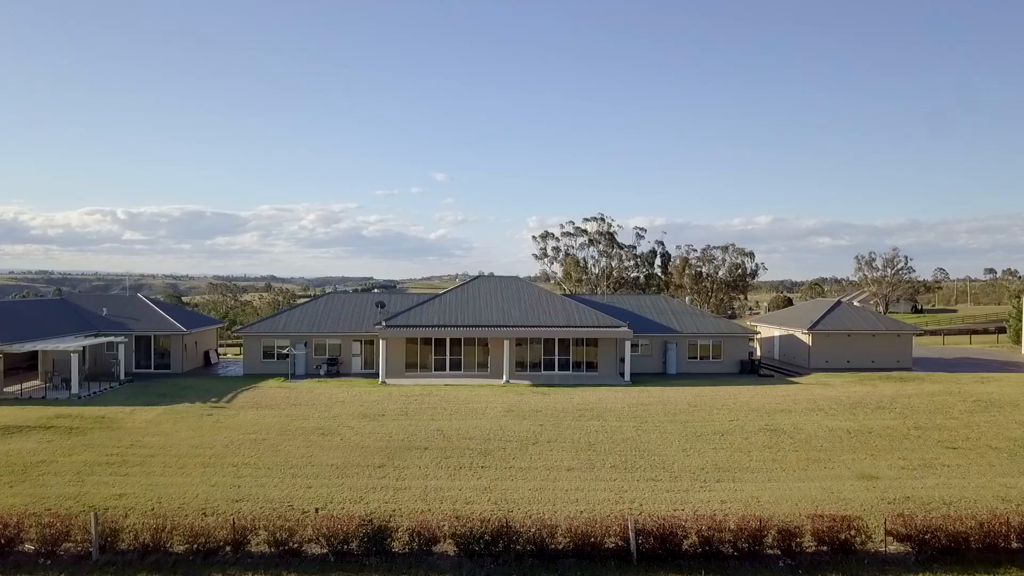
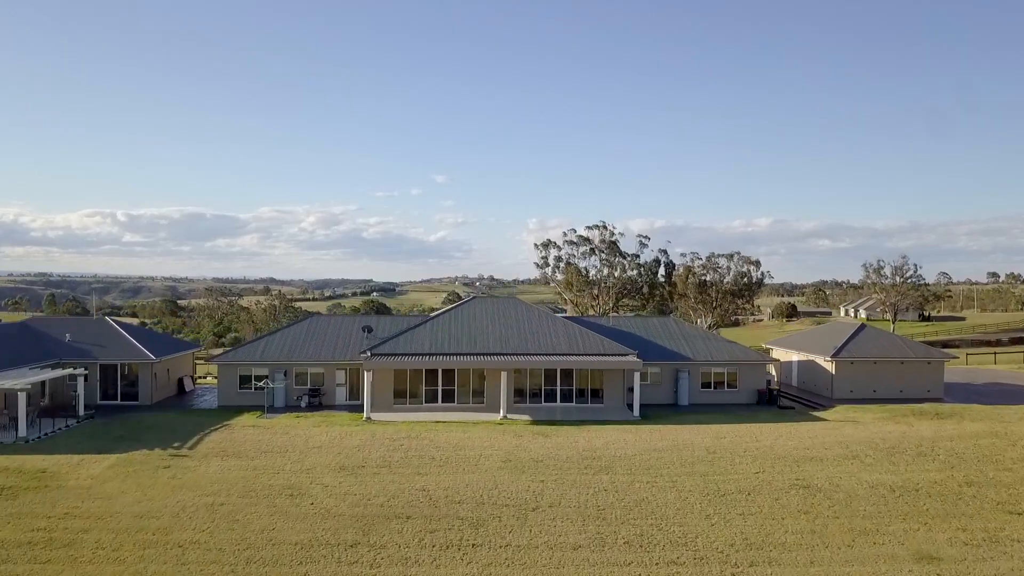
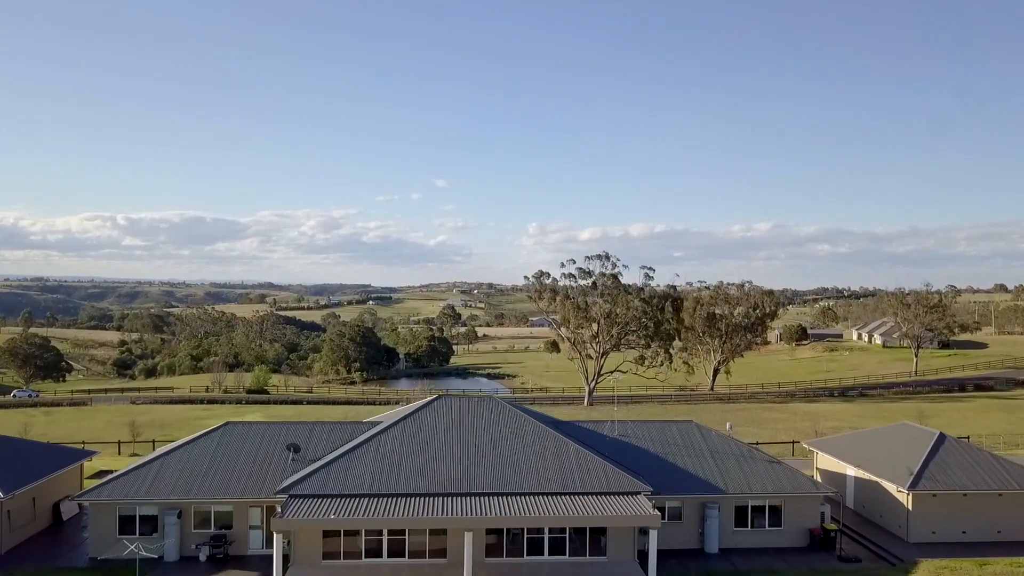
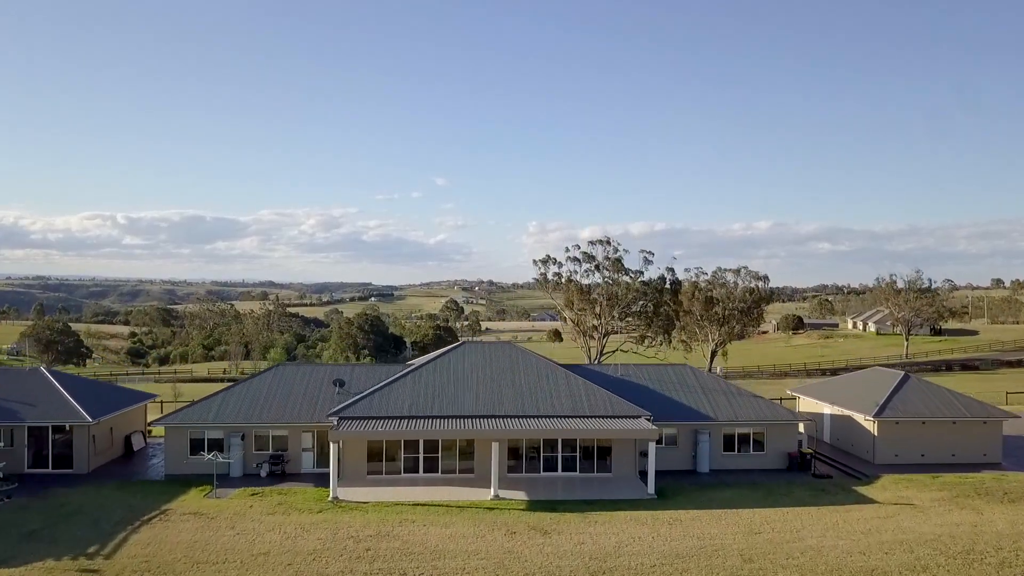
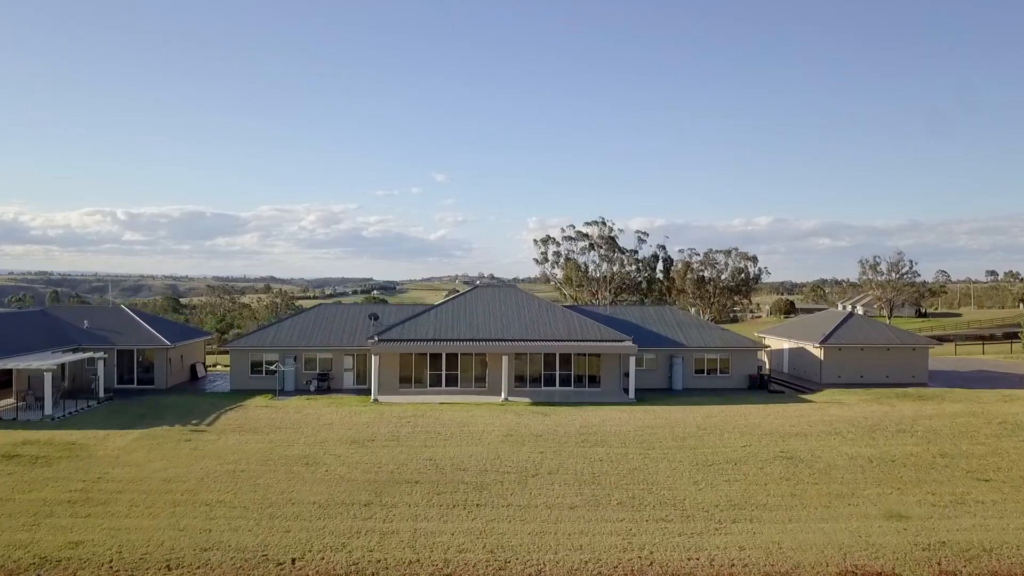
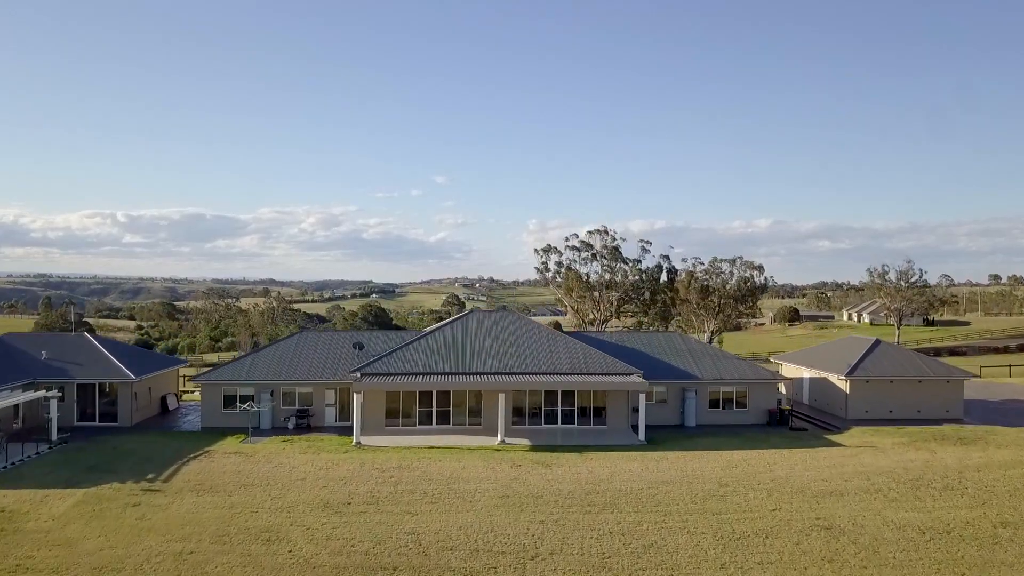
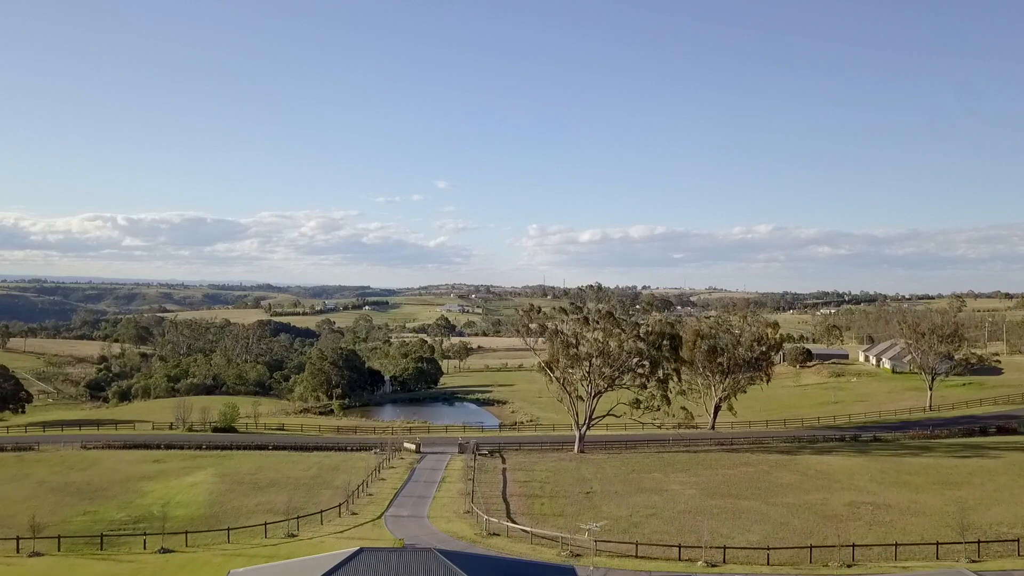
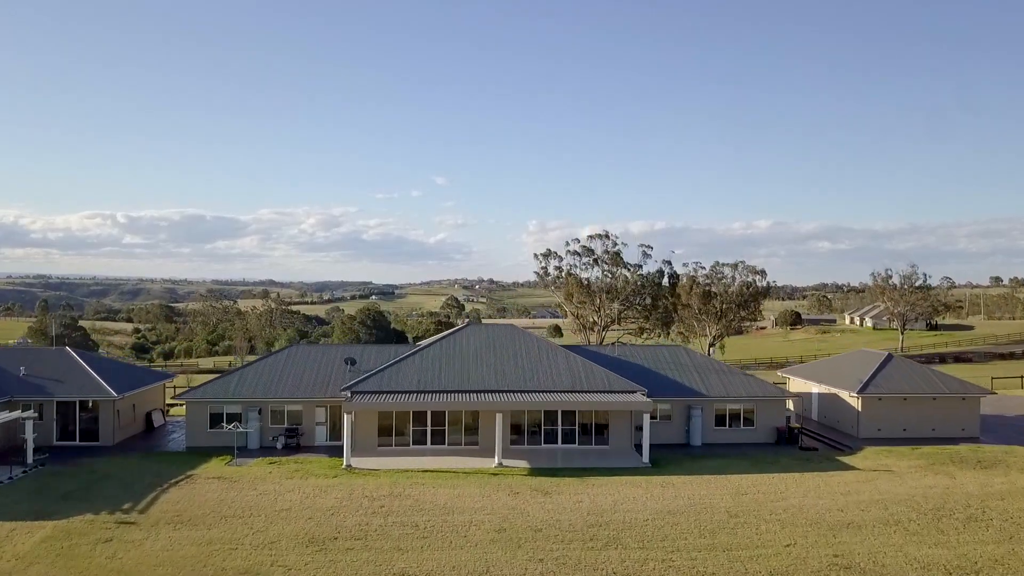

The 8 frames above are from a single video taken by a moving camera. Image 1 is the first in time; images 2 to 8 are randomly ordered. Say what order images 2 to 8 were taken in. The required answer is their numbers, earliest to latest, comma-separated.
5, 2, 6, 8, 4, 3, 7
